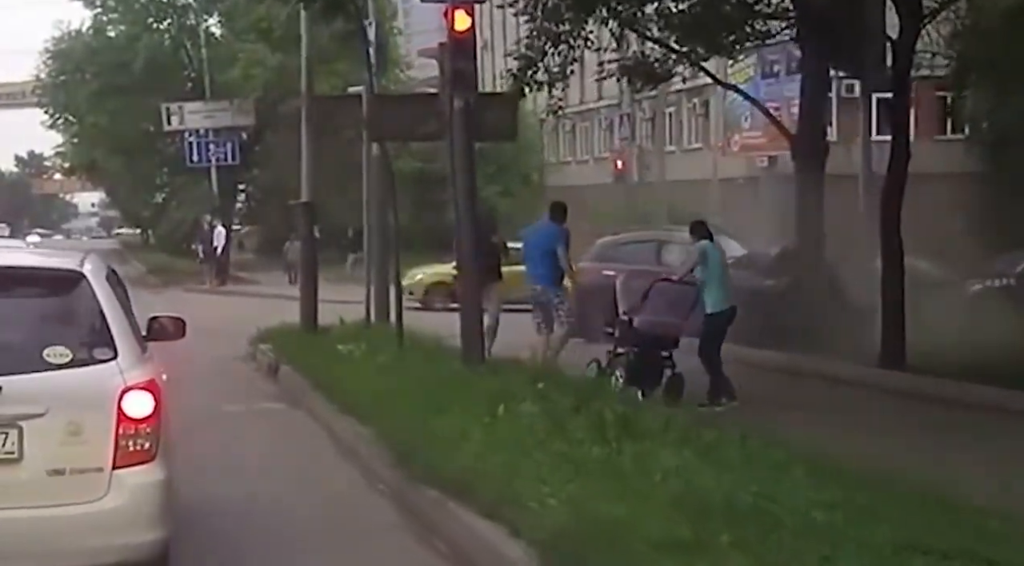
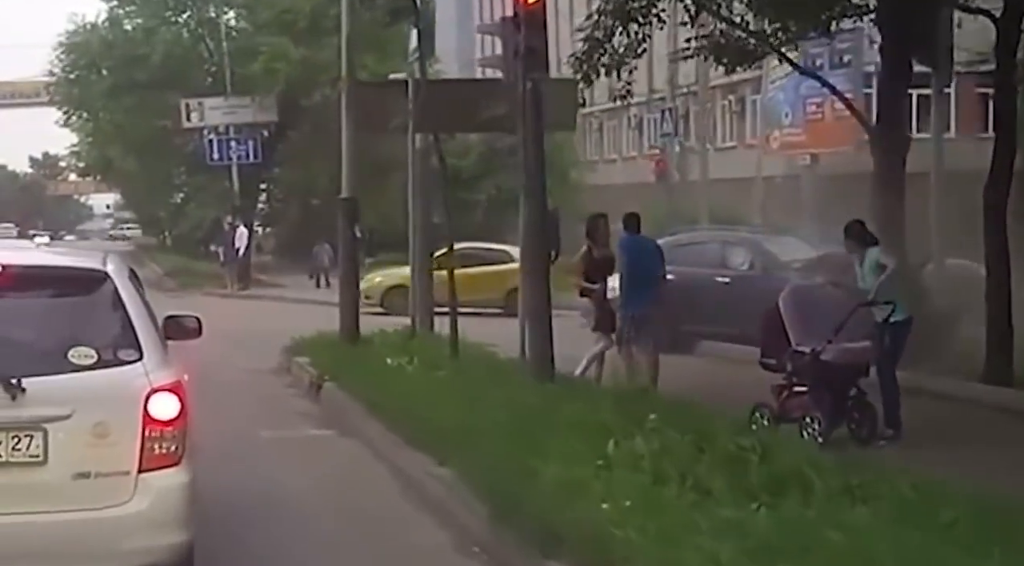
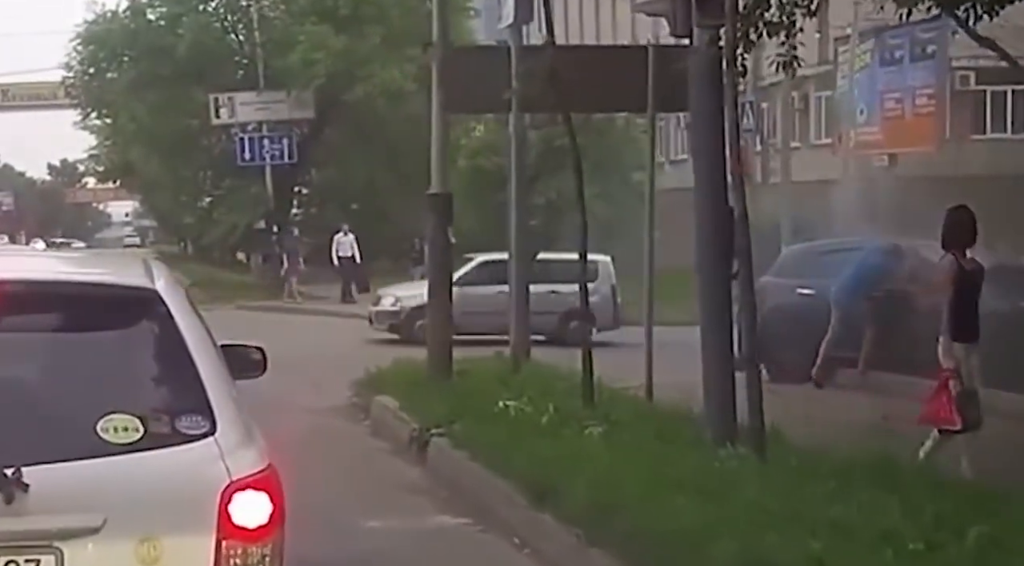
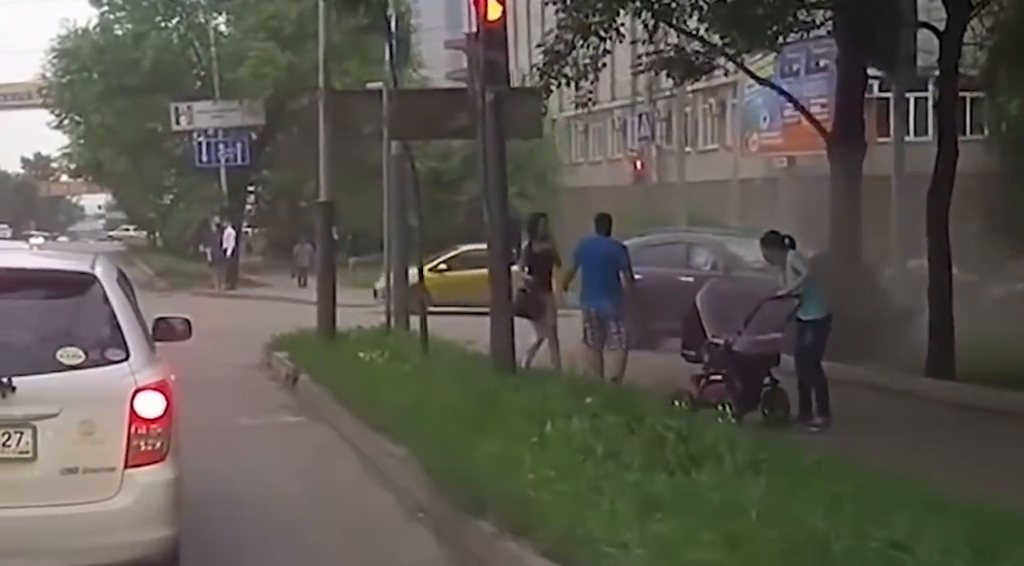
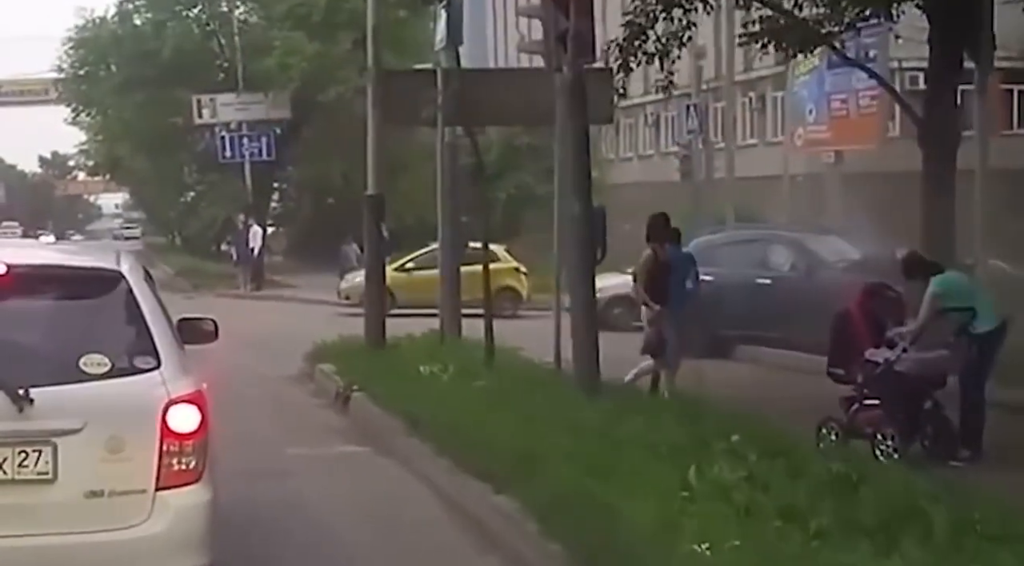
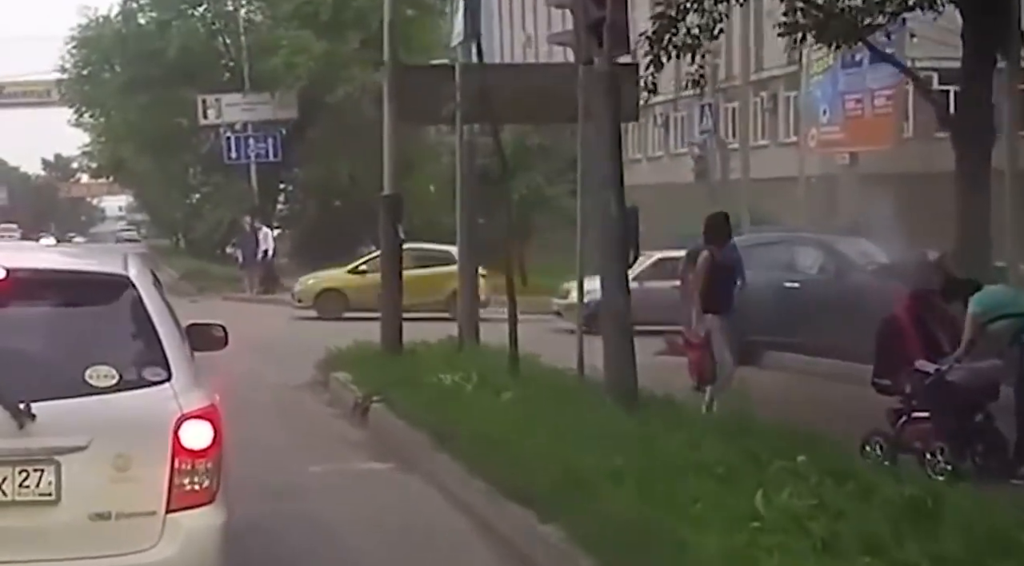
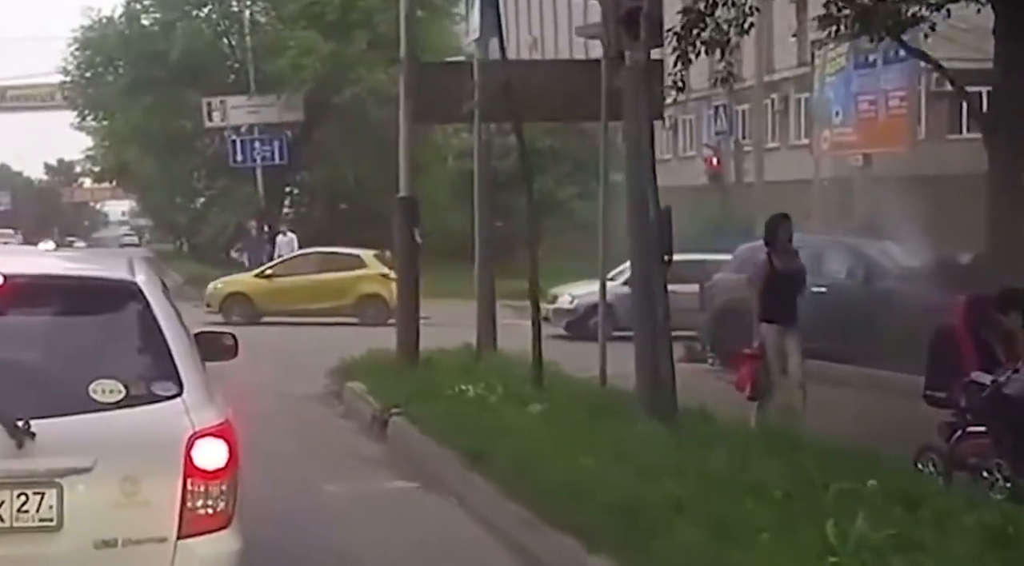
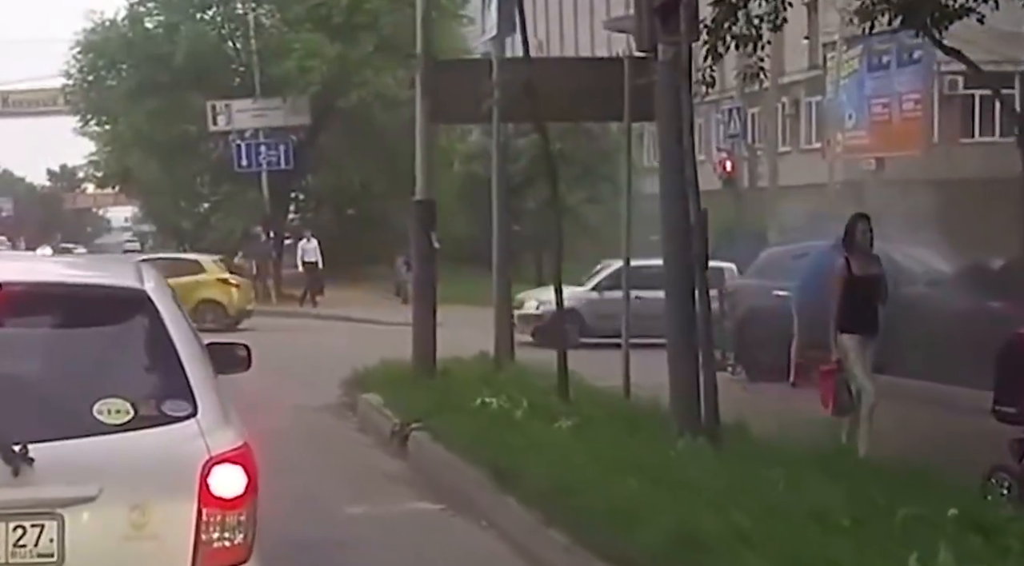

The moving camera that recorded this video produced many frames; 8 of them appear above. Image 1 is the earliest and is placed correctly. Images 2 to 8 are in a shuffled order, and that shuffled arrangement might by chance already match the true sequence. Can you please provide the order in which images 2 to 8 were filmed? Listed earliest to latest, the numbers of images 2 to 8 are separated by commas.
4, 2, 5, 6, 7, 8, 3
